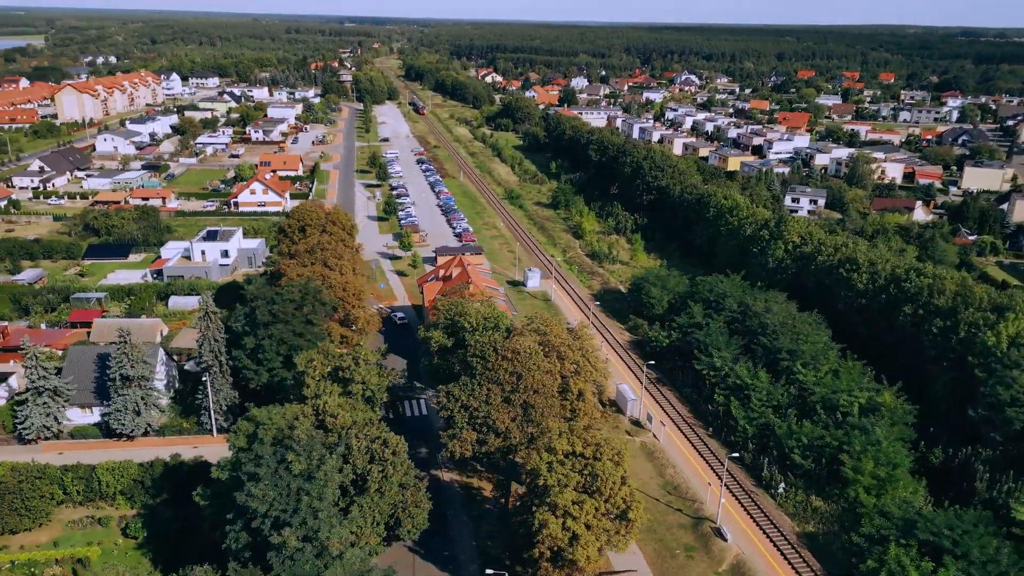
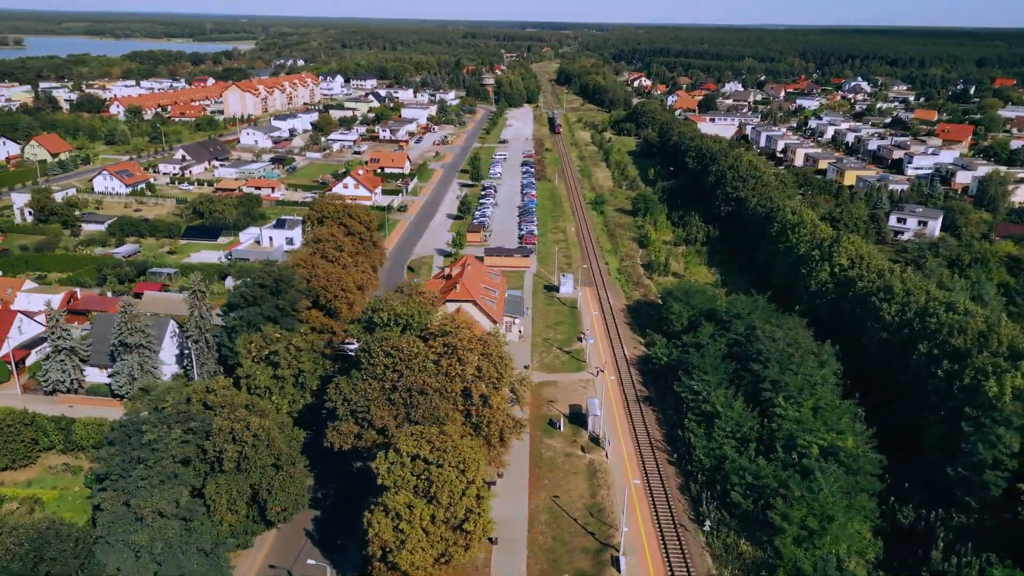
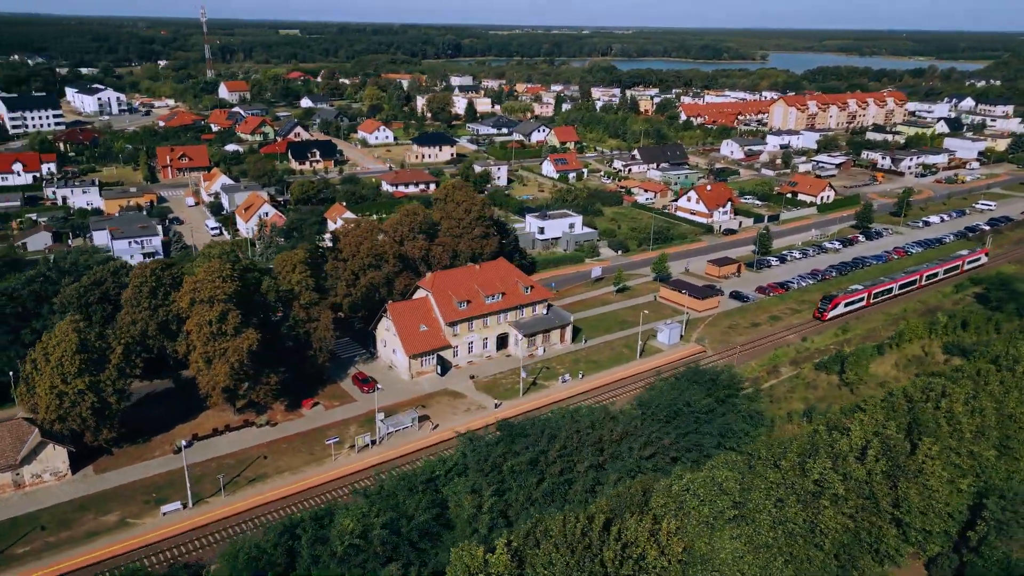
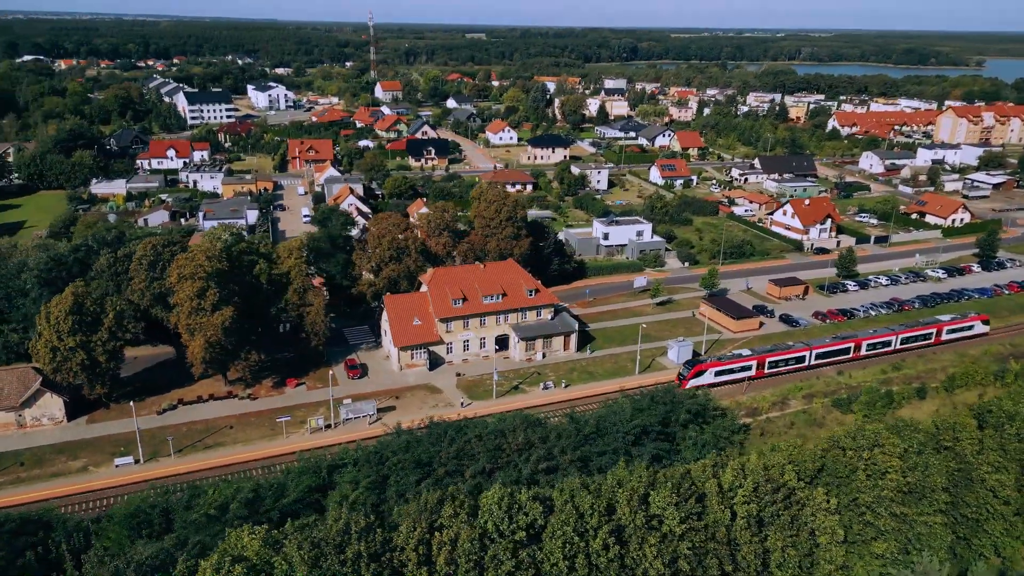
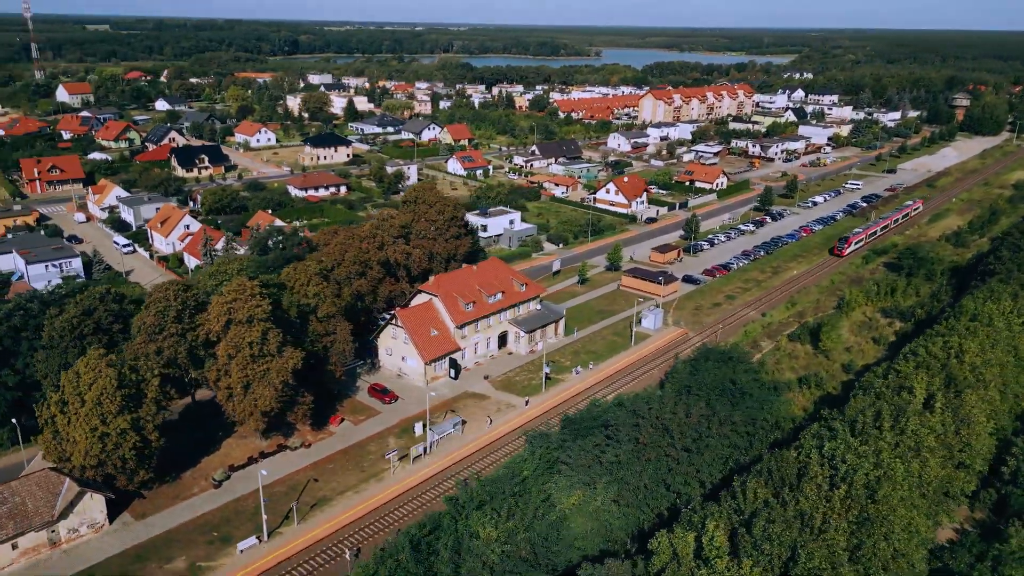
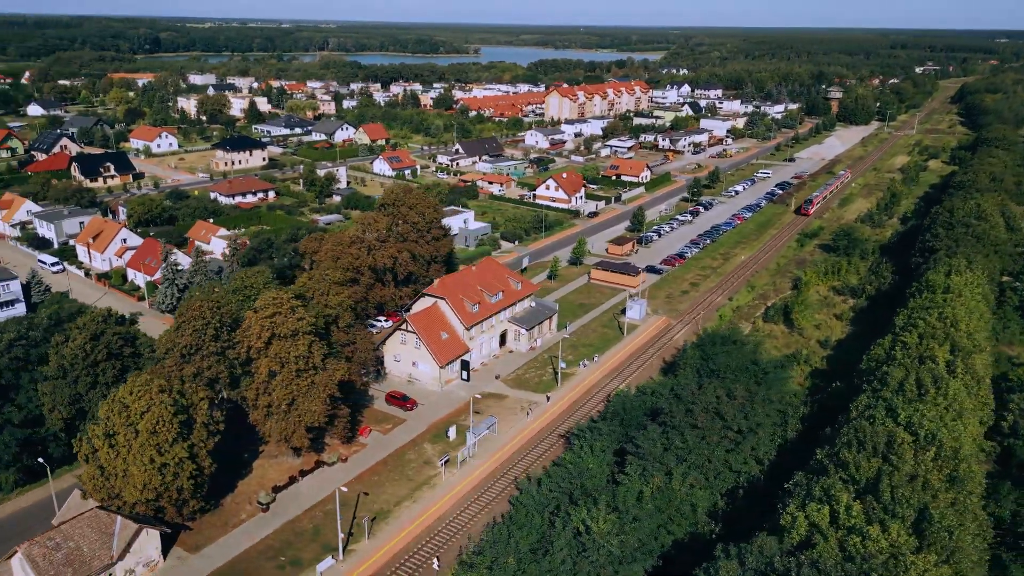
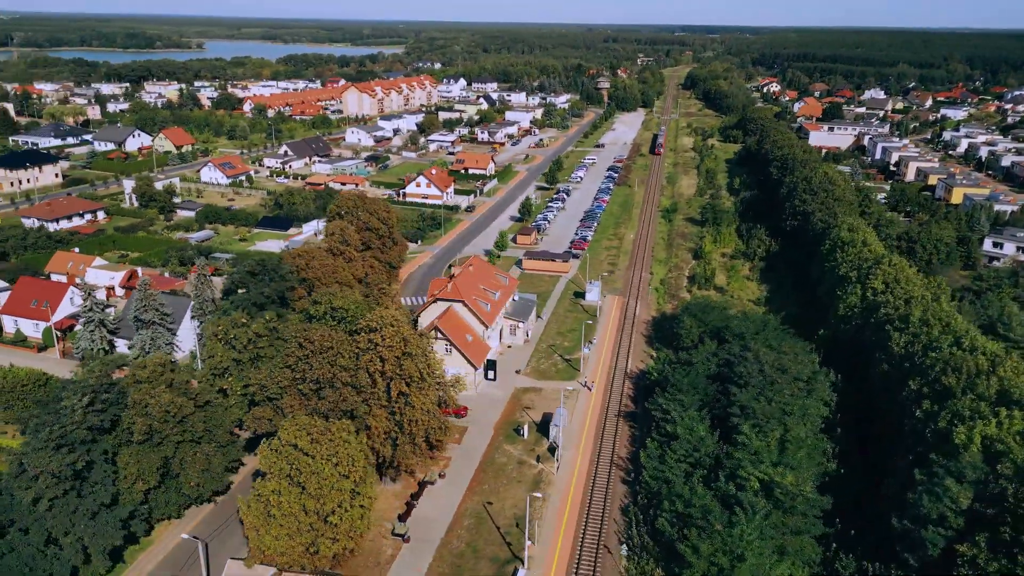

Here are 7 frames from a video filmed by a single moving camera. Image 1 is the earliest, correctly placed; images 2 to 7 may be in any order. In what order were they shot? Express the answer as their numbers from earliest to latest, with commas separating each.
2, 7, 6, 5, 3, 4
